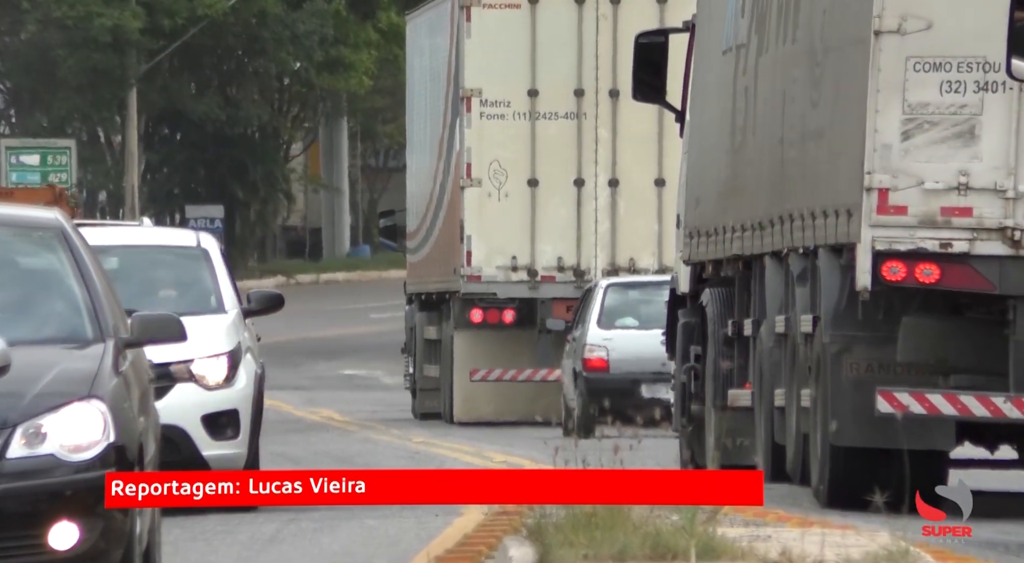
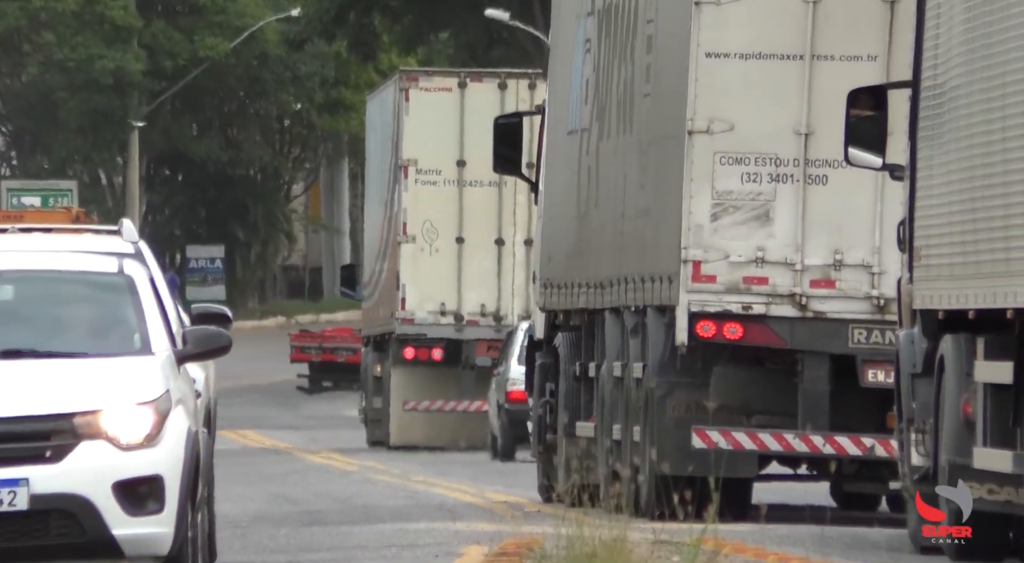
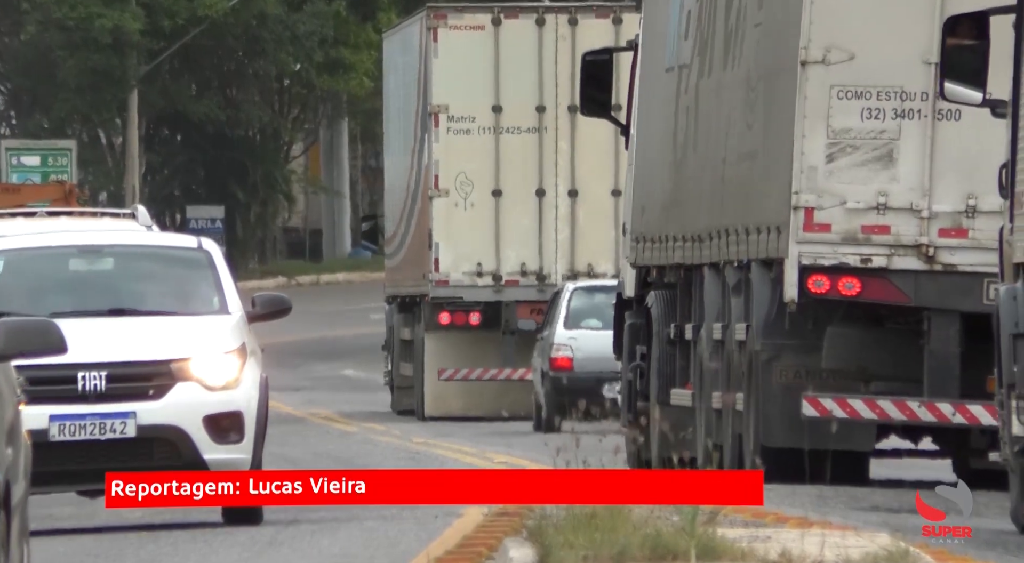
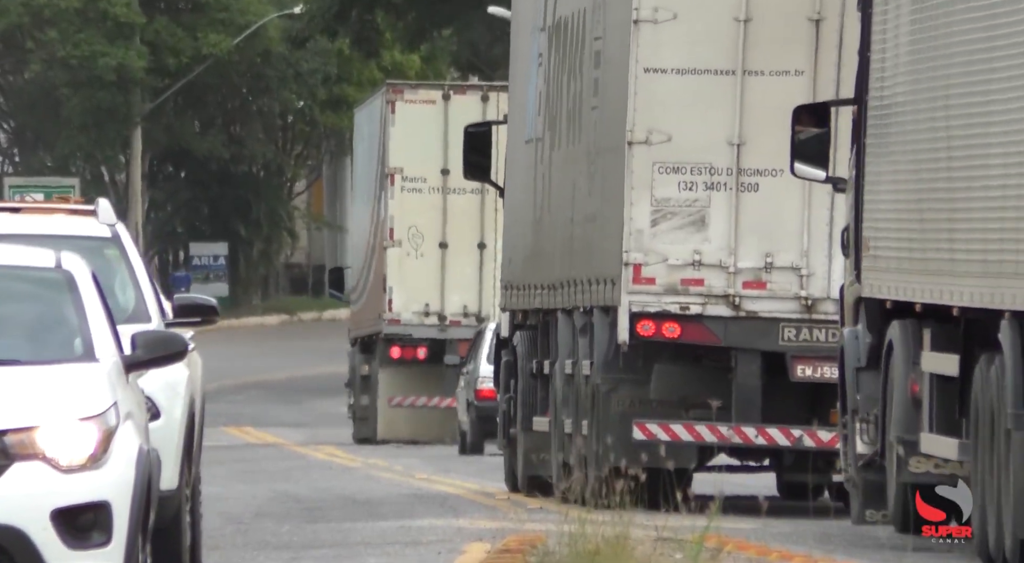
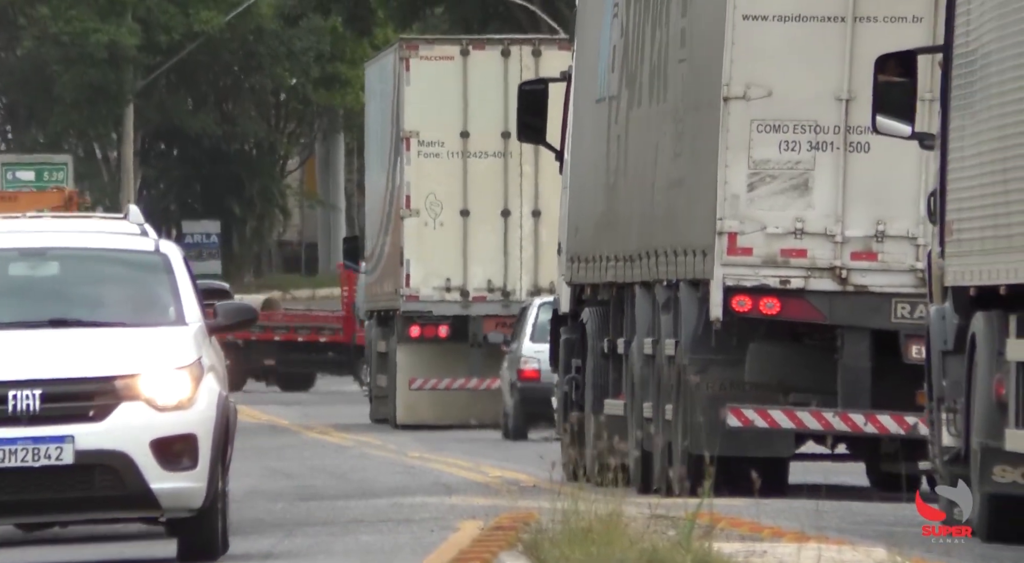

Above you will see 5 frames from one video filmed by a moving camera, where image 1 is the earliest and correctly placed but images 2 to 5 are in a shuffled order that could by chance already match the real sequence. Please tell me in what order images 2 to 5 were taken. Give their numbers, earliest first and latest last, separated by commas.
3, 5, 2, 4
